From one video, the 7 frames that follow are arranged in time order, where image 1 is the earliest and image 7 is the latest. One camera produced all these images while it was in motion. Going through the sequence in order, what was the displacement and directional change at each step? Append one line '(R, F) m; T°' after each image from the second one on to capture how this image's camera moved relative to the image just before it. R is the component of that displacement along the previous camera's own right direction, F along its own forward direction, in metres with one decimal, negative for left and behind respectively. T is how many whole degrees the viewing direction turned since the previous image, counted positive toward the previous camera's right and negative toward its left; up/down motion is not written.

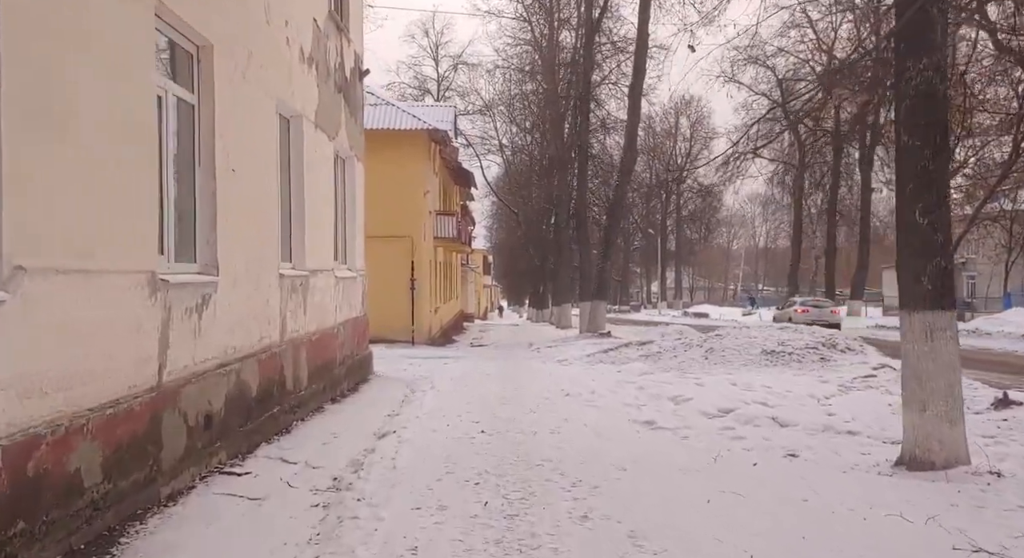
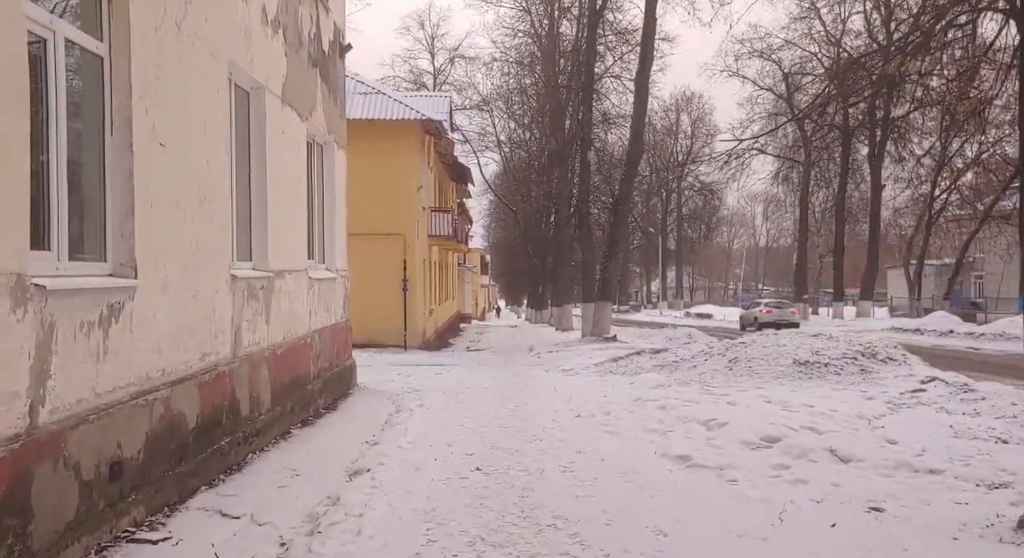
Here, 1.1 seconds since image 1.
(0.0, +1.5) m; 0°
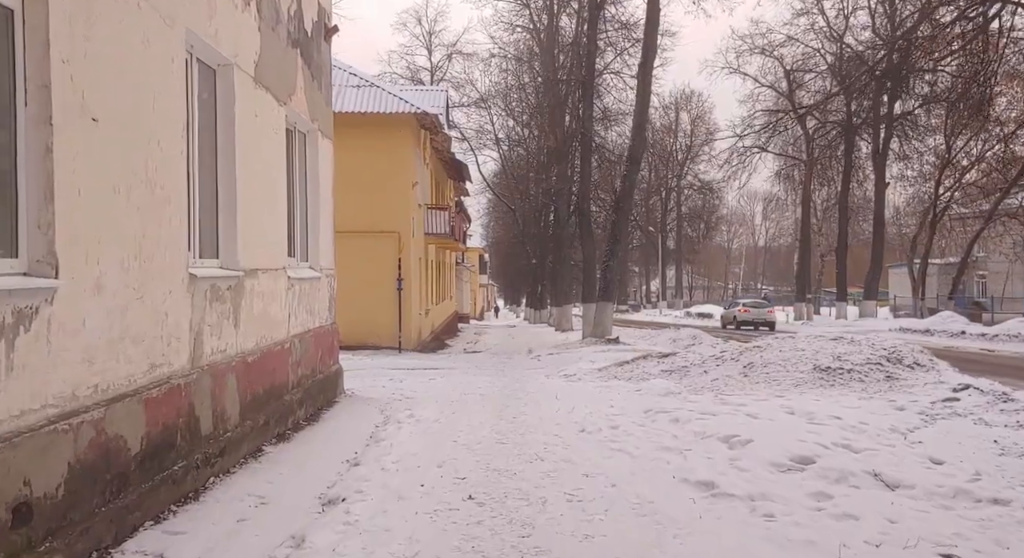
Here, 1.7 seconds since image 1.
(0.0, +0.9) m; 0°
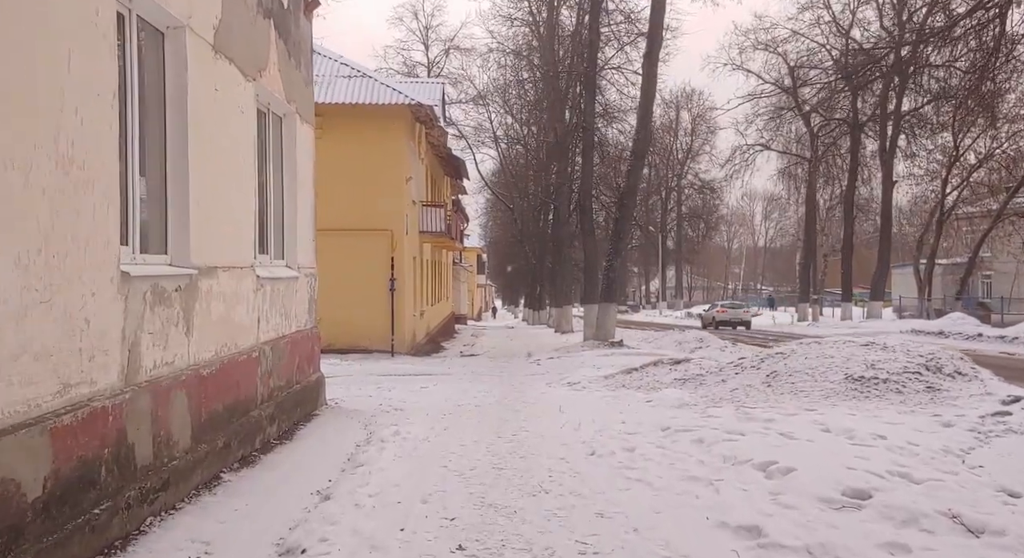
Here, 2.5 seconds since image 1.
(0.0, +1.1) m; 0°
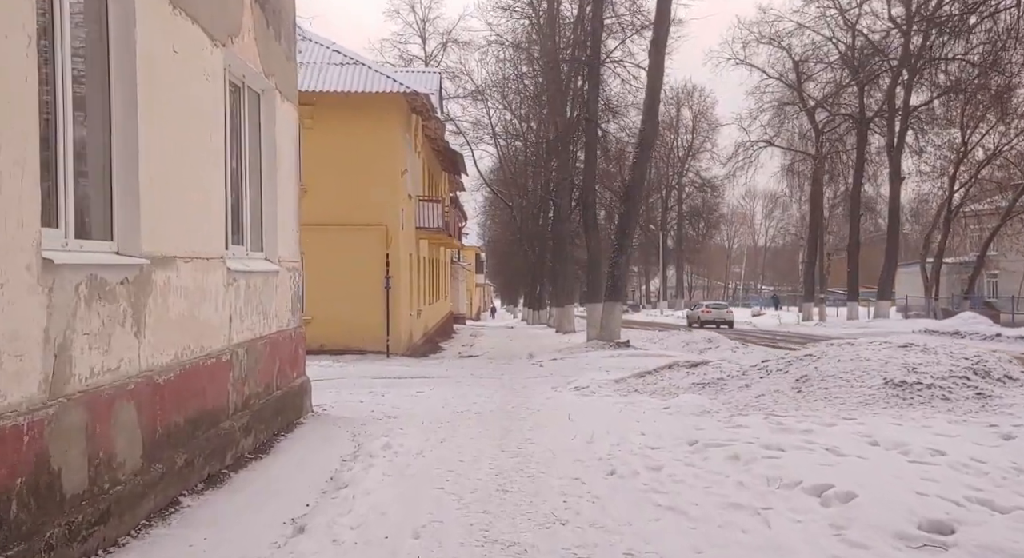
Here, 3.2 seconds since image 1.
(-0.1, +1.0) m; 0°
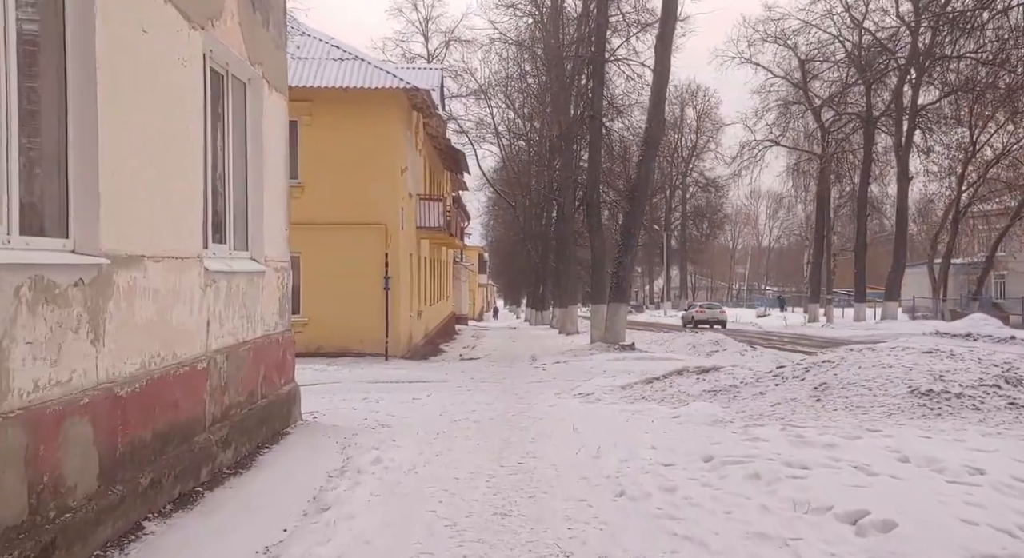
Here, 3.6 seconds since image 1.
(0.0, +0.6) m; 0°
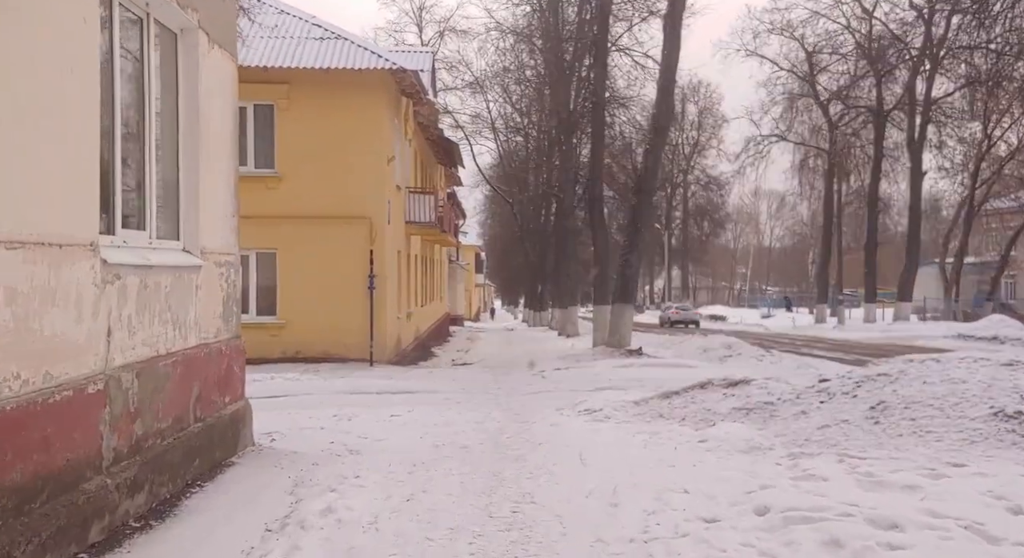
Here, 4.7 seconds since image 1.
(0.0, +1.6) m; 0°
